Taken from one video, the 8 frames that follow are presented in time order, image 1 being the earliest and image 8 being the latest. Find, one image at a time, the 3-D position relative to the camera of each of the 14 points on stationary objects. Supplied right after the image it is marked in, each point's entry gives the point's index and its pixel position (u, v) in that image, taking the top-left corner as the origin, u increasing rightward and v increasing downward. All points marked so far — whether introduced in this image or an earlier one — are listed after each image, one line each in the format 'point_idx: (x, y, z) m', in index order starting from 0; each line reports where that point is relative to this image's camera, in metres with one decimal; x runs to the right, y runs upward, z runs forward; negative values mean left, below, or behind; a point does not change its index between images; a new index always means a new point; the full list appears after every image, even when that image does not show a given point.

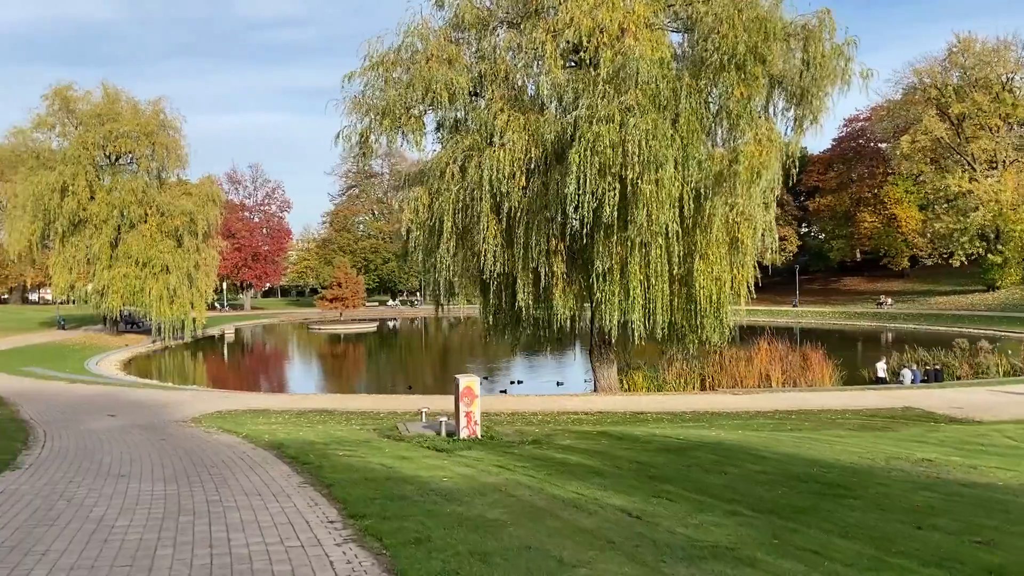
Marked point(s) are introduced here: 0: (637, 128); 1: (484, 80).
0: (+2.1, +2.7, +13.6) m
1: (-0.6, +4.3, +17.1) m
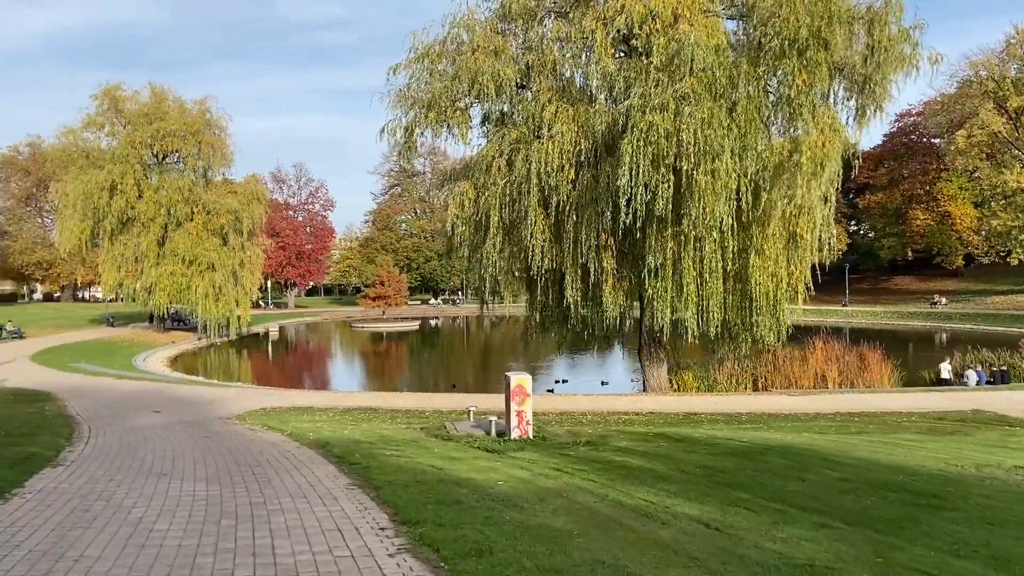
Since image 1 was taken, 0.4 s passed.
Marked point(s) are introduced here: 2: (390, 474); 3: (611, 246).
0: (+2.9, +2.7, +13.1) m
1: (+0.4, +4.4, +16.7) m
2: (-1.0, -1.5, +6.7) m
3: (+1.8, +0.8, +15.4) m
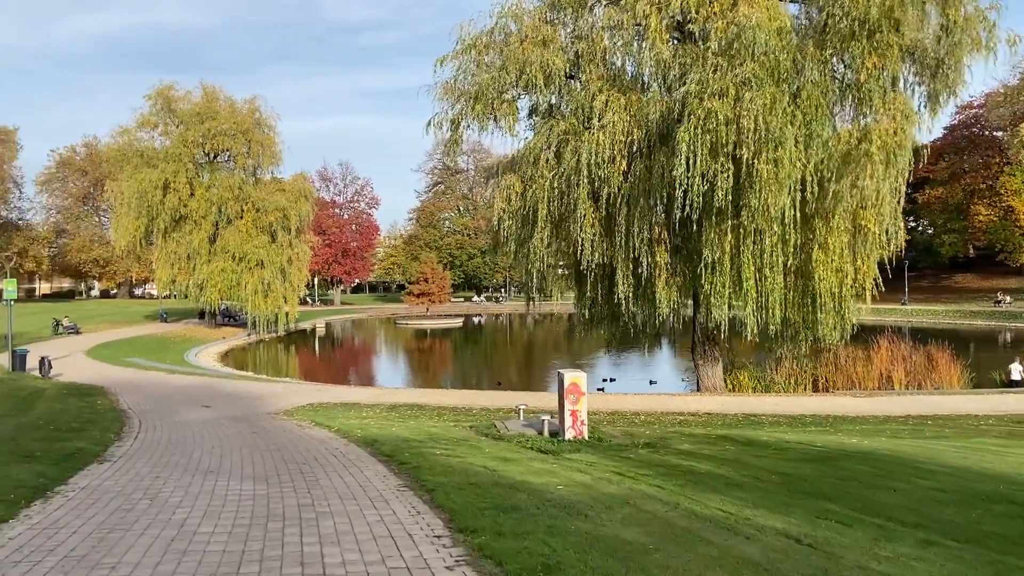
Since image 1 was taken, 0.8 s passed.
0: (+3.7, +2.8, +12.5) m
1: (+1.4, +4.5, +16.3) m
2: (-0.5, -1.4, +6.4) m
3: (+2.8, +0.9, +14.9) m
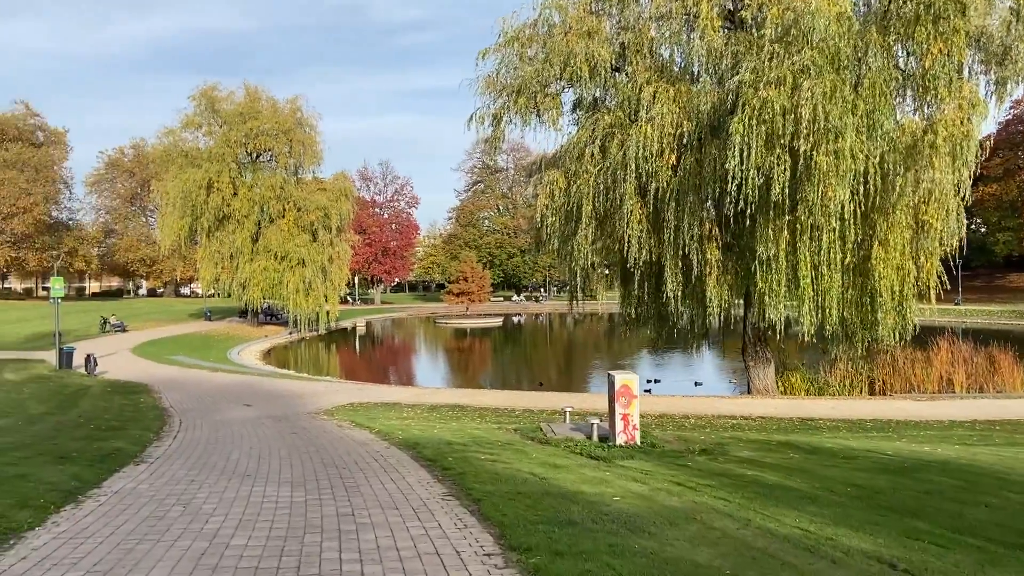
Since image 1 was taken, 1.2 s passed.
0: (+4.3, +2.8, +11.9) m
1: (+2.2, +4.5, +15.8) m
2: (-0.2, -1.4, +6.0) m
3: (+3.5, +0.9, +14.3) m
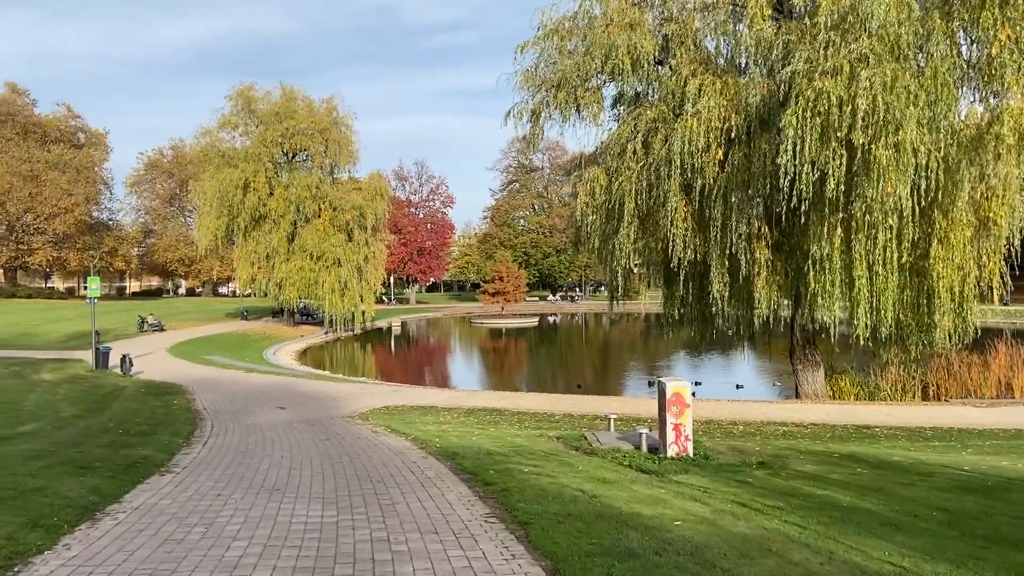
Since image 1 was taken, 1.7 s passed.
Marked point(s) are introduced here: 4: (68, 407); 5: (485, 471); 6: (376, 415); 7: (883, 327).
0: (+4.9, +2.8, +11.3) m
1: (+2.9, +4.5, +15.2) m
2: (+0.1, -1.4, +5.5) m
3: (+4.2, +0.9, +13.7) m
4: (-7.1, -1.9, +13.1) m
5: (-0.2, -1.5, +6.9) m
6: (-2.2, -2.1, +13.4) m
7: (+6.0, -0.6, +13.3) m
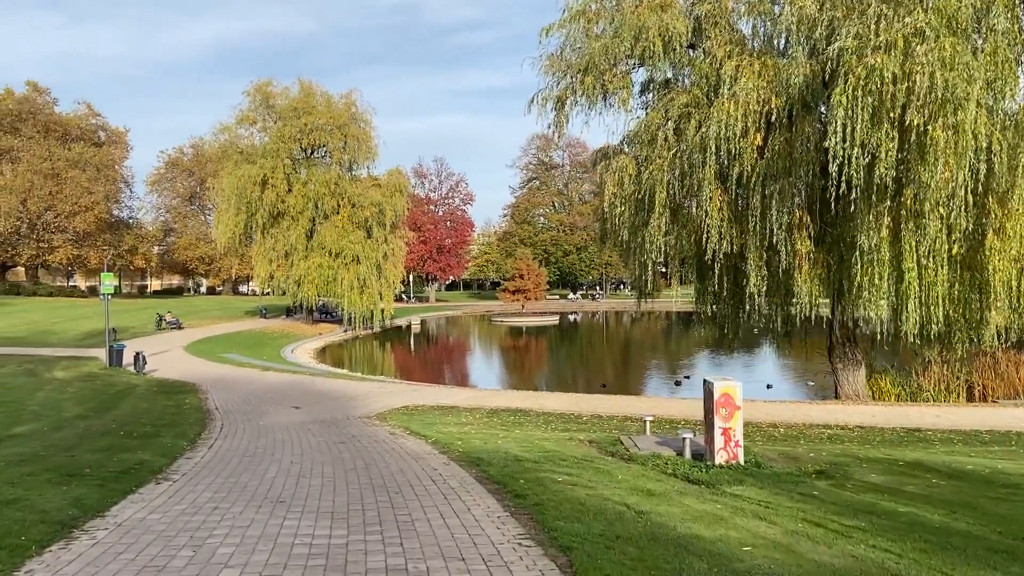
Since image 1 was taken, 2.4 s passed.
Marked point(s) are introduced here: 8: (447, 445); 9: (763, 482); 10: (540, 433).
0: (+5.2, +2.9, +10.4) m
1: (+3.4, +4.6, +14.4) m
2: (+0.4, -1.3, +4.8) m
3: (+4.6, +1.0, +12.9) m
4: (-6.7, -1.8, +12.6) m
5: (0.0, -1.5, +6.2) m
6: (-1.8, -2.0, +12.7) m
7: (+6.4, -0.5, +12.5) m
8: (-0.7, -1.7, +8.8) m
9: (+1.9, -1.5, +6.2) m
10: (+0.4, -1.9, +10.8) m
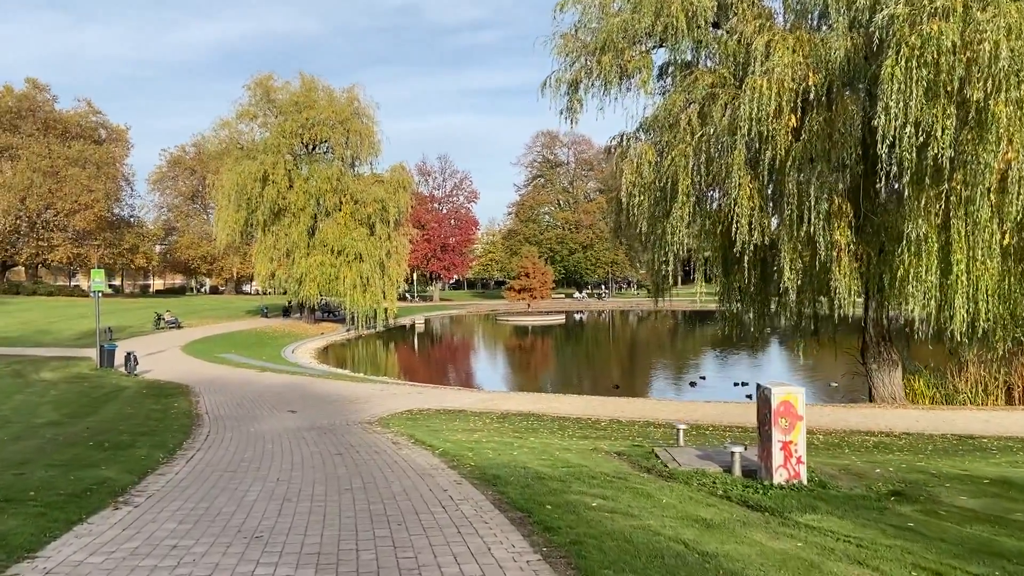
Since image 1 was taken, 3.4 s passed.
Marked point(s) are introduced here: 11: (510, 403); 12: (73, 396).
0: (+5.4, +3.0, +9.4) m
1: (+3.6, +4.7, +13.4) m
2: (+0.5, -1.3, +3.8) m
3: (+4.8, +1.1, +11.8) m
4: (-6.5, -1.7, +11.6) m
5: (+0.2, -1.4, +5.2) m
6: (-1.6, -1.9, +11.7) m
7: (+6.5, -0.5, +11.4) m
8: (-0.5, -1.6, +7.8) m
9: (+2.1, -1.4, +5.2) m
10: (+0.5, -1.8, +9.7) m
11: (0.0, -2.1, +14.8) m
12: (-7.7, -1.9, +14.4) m
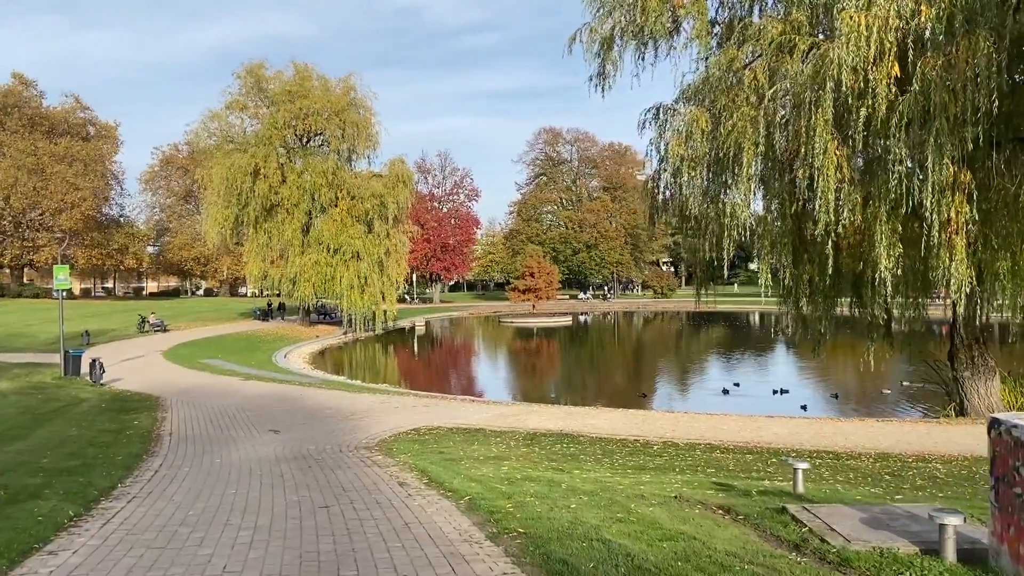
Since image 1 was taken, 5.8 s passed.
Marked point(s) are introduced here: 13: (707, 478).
0: (+5.8, +3.1, +7.0) m
1: (+3.9, +4.8, +11.1) m
2: (+0.9, -1.1, +1.4) m
3: (+5.2, +1.2, +9.5) m
4: (-6.1, -1.7, +9.2) m
5: (+0.6, -1.3, +2.9) m
6: (-1.2, -1.8, +9.4) m
7: (+6.9, -0.3, +9.1) m
8: (-0.1, -1.5, +5.5) m
9: (+2.5, -1.3, +2.9) m
10: (+0.9, -1.7, +7.4) m
11: (+0.3, -2.0, +12.4) m
12: (-7.3, -1.8, +12.1) m
13: (+1.7, -1.6, +7.5) m
